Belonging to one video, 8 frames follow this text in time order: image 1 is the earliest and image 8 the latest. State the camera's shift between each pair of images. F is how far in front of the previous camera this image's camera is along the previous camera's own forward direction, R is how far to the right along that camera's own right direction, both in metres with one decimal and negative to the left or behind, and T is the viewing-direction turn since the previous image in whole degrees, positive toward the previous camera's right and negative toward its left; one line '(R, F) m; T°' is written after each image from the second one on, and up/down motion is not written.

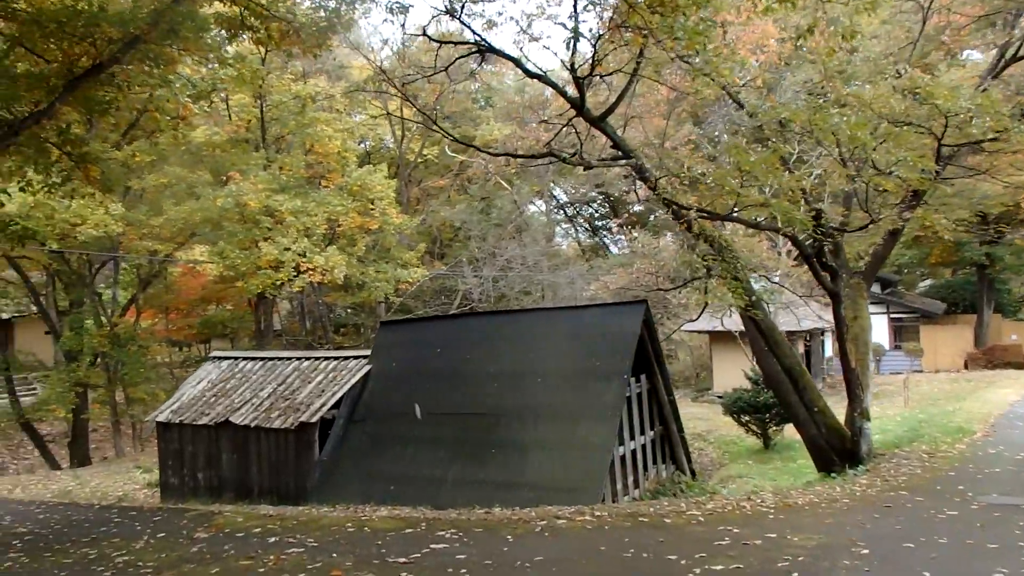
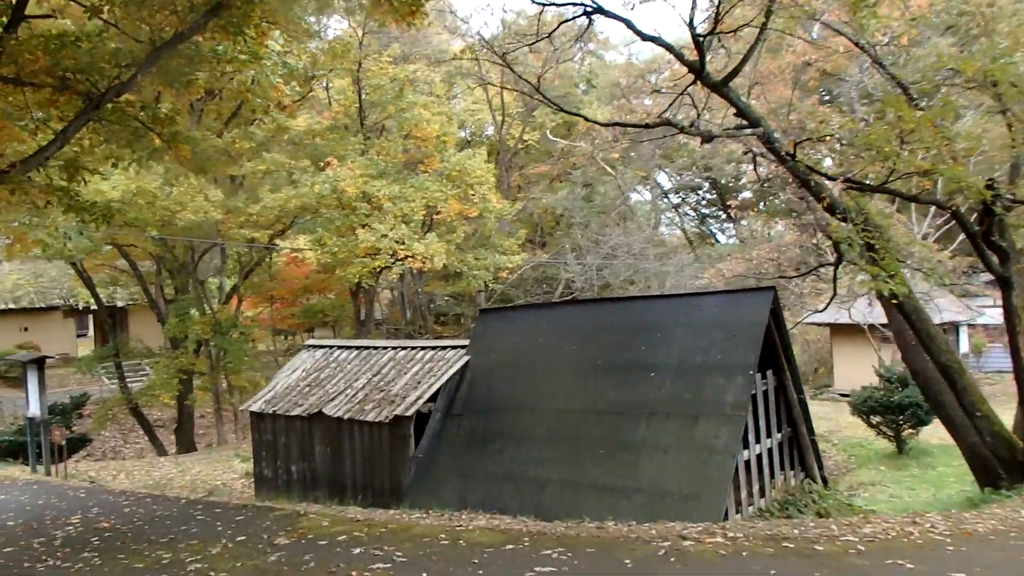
(-0.1, +0.8) m; -6°
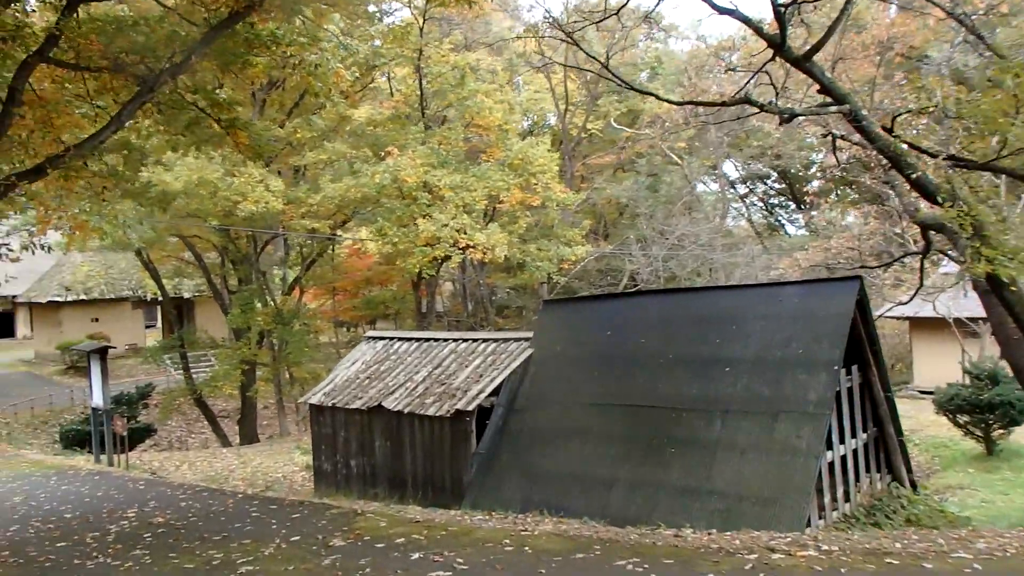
(0.0, +0.4) m; -4°
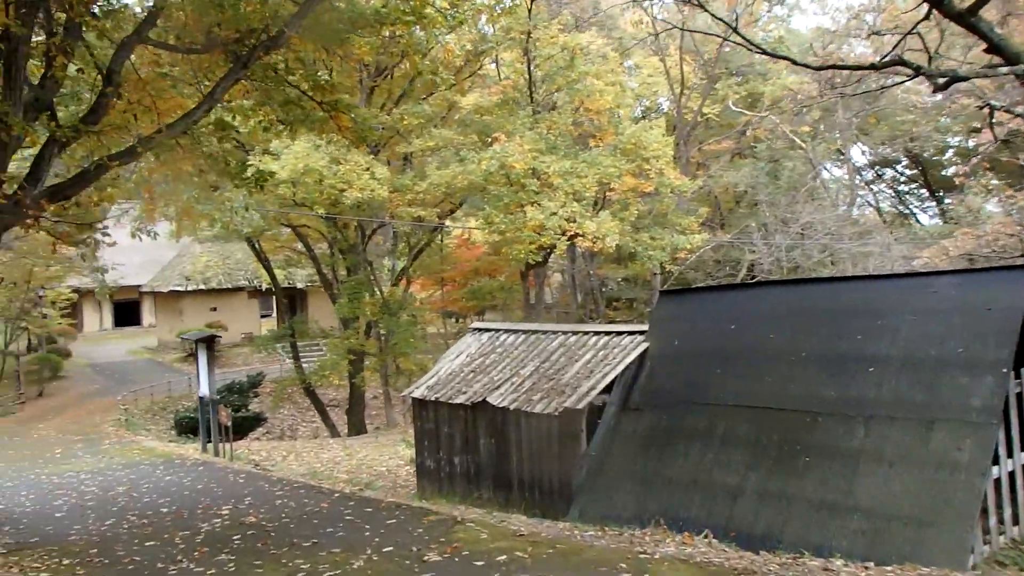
(0.0, +0.7) m; -7°
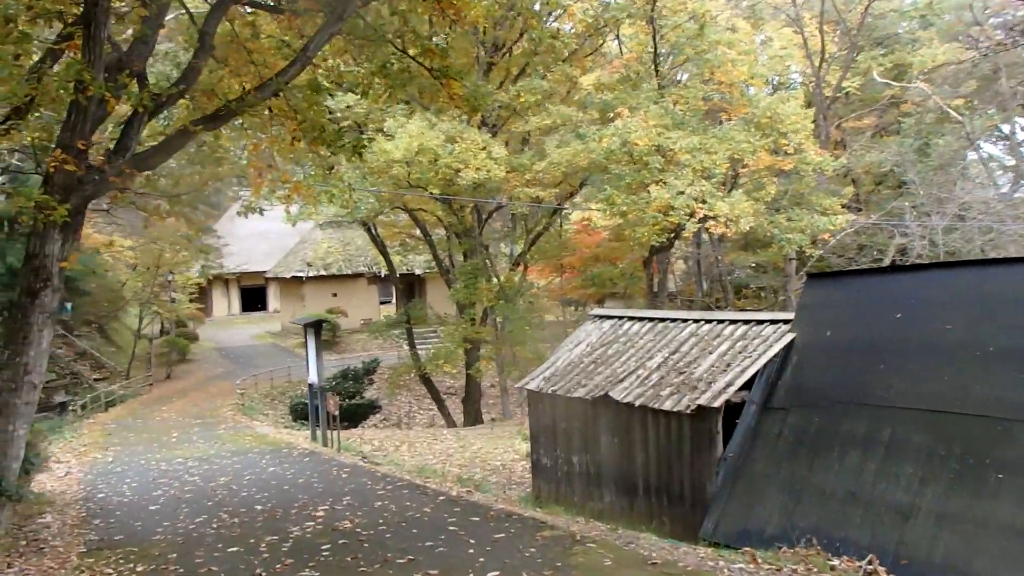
(-0.1, +0.9) m; -7°
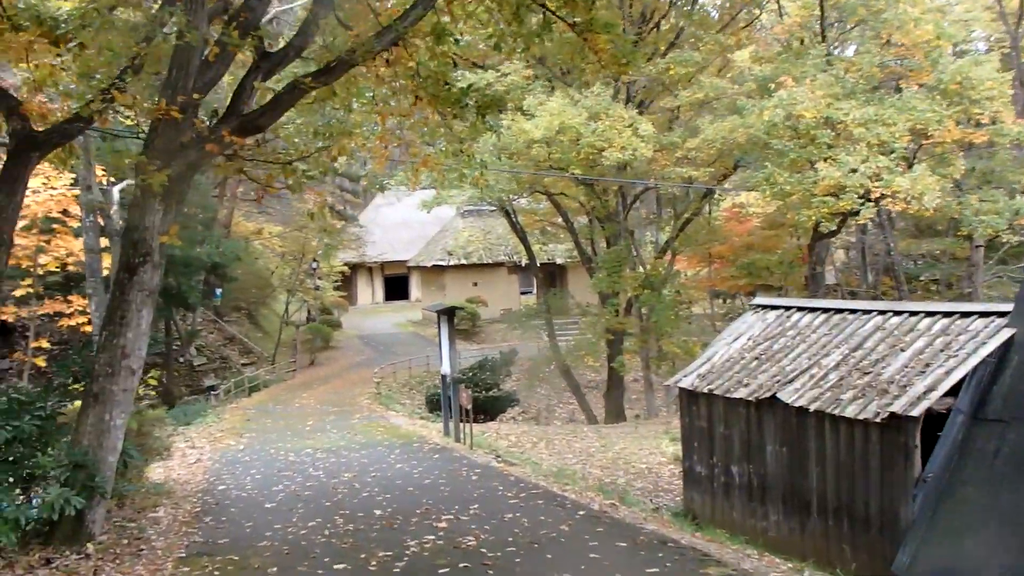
(-0.1, +1.0) m; -9°
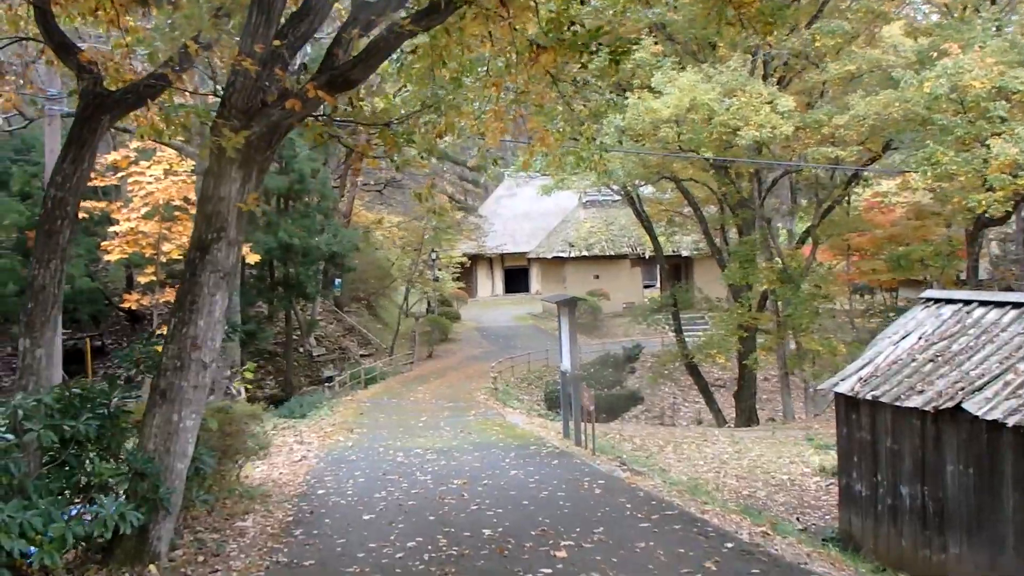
(-0.1, +0.9) m; -7°
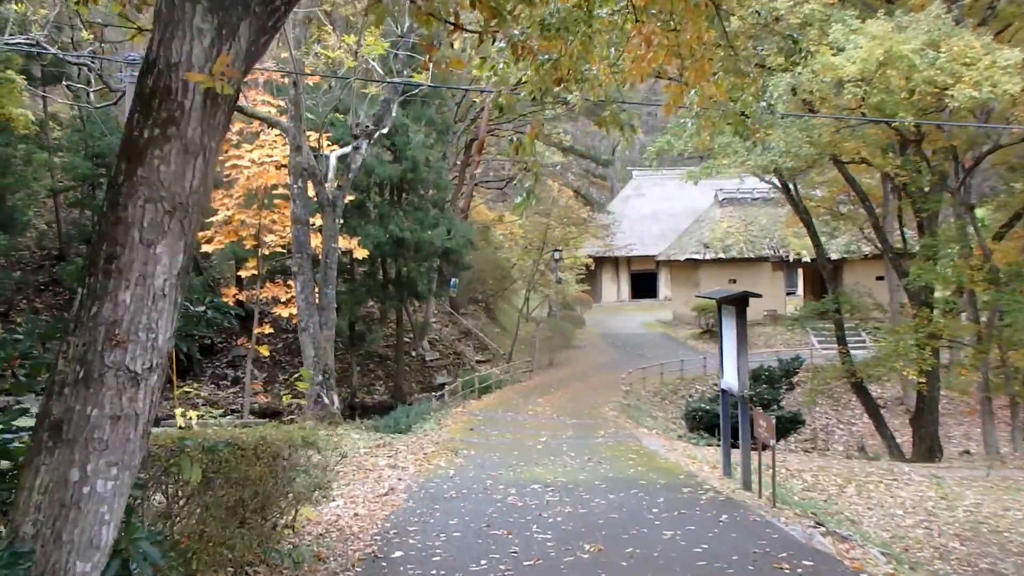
(-0.2, +2.3) m; -7°
